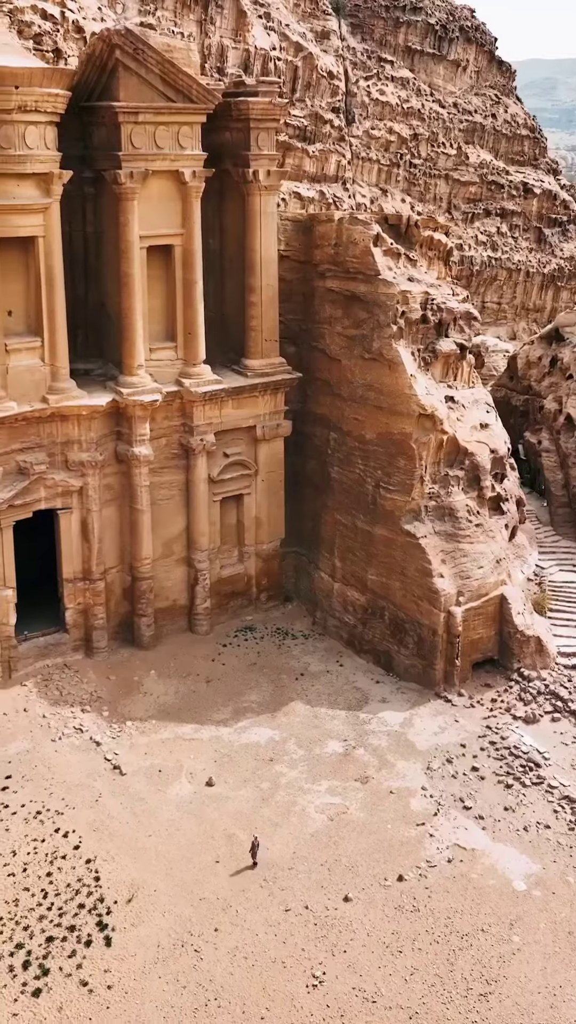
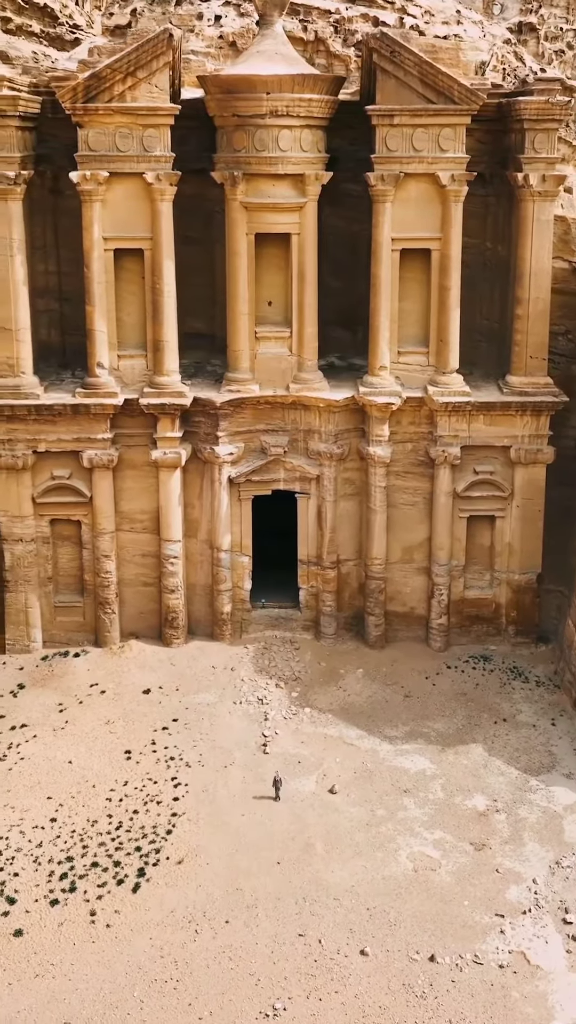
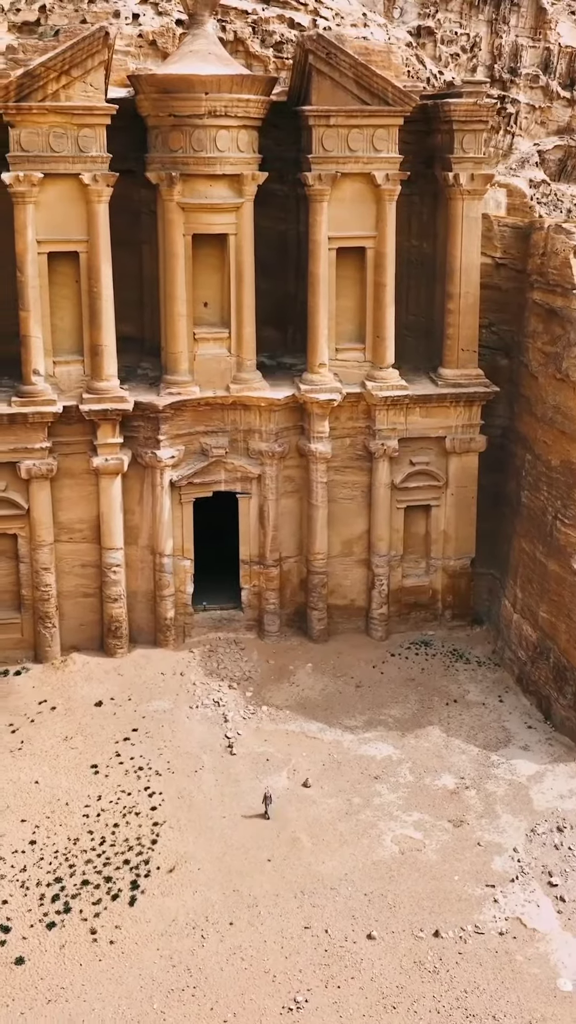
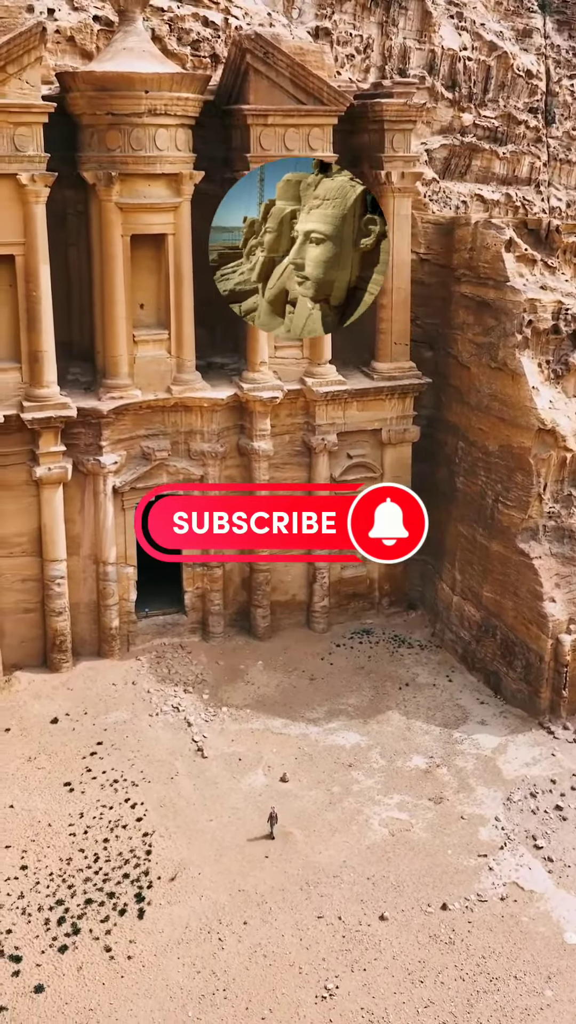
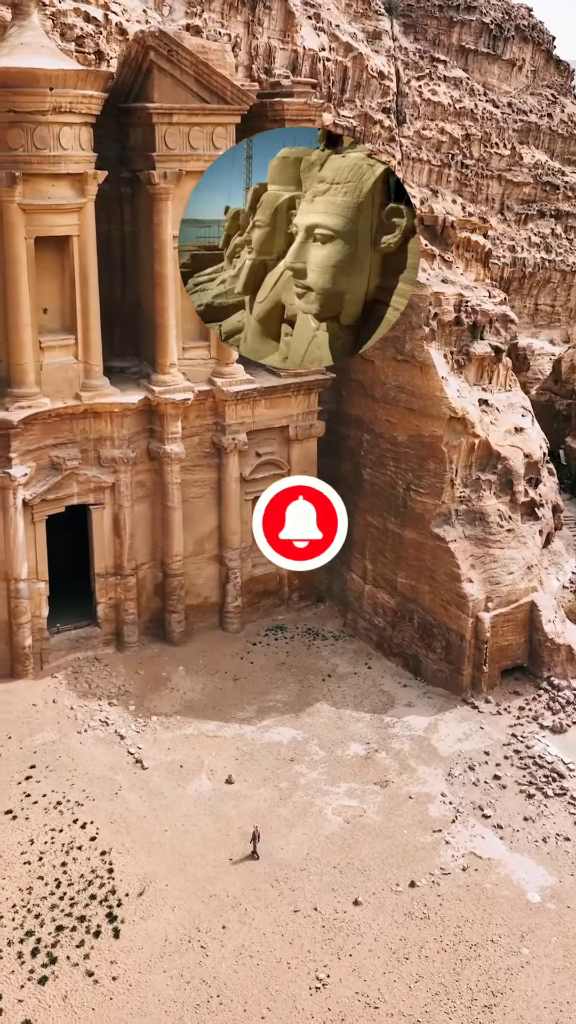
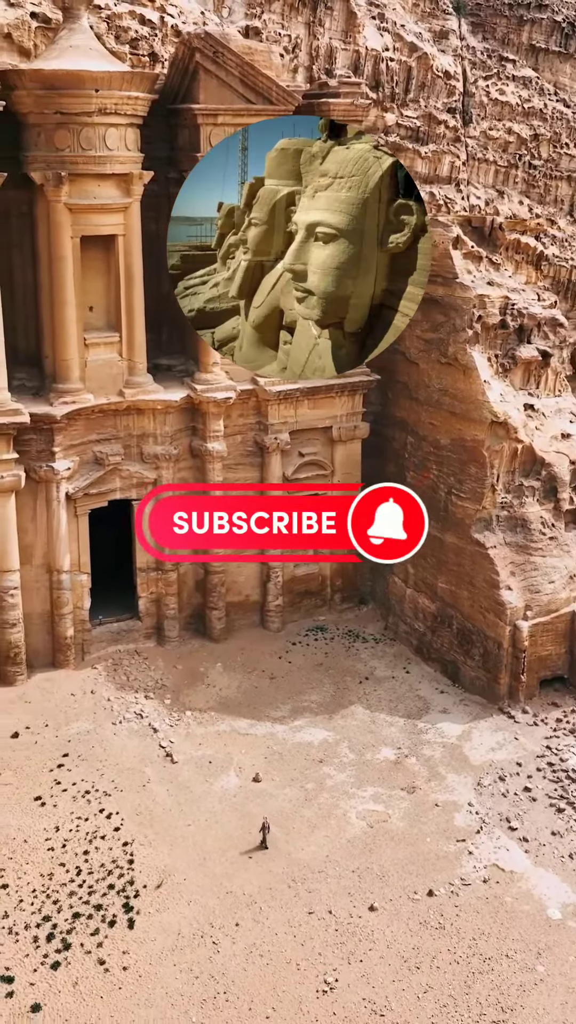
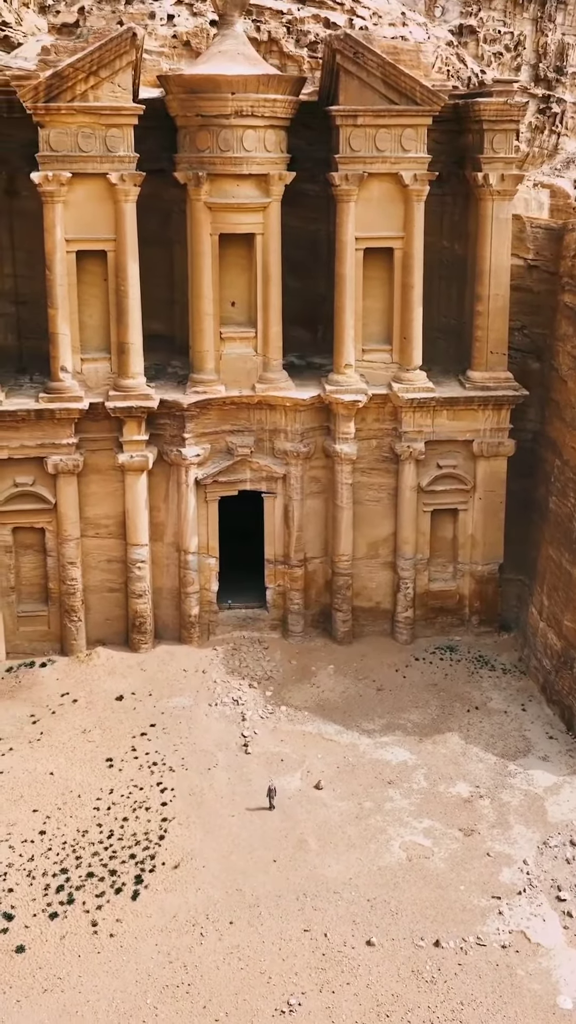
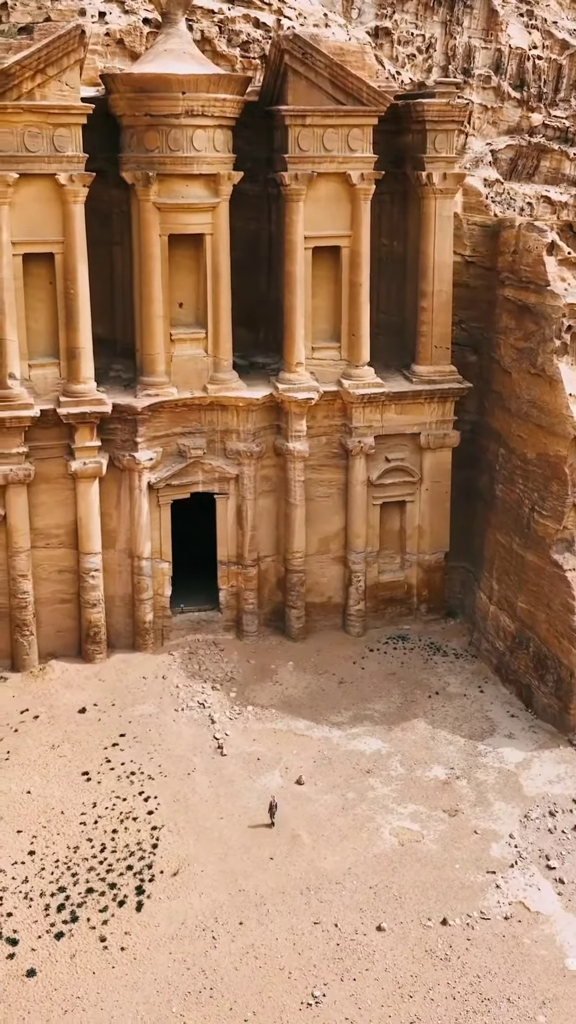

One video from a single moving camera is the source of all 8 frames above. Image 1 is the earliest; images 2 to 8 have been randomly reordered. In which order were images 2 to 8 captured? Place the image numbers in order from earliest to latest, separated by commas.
5, 6, 4, 8, 3, 7, 2
